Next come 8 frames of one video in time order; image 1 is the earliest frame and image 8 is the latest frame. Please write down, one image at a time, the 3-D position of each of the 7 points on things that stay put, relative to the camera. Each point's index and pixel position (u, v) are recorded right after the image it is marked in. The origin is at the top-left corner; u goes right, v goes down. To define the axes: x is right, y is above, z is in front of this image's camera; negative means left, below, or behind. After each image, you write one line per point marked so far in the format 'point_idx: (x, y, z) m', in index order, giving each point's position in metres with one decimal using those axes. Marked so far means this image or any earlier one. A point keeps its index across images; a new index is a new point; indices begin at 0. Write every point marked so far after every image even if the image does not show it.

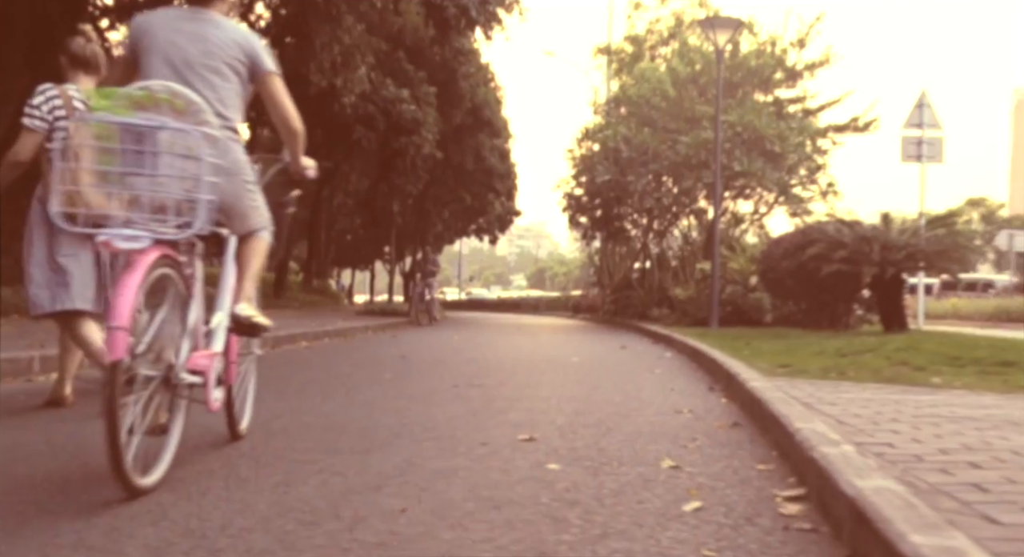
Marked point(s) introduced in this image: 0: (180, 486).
0: (-1.2, -0.8, +3.2) m
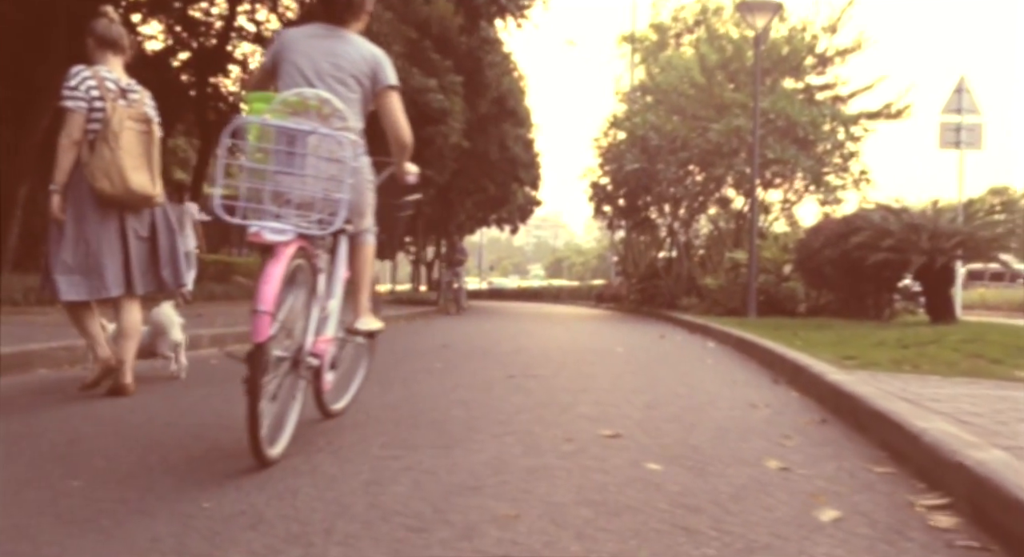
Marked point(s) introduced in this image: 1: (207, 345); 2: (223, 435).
0: (-0.9, -0.7, +3.0) m
1: (-3.6, -0.8, +10.1) m
2: (-1.4, -0.8, +4.1) m
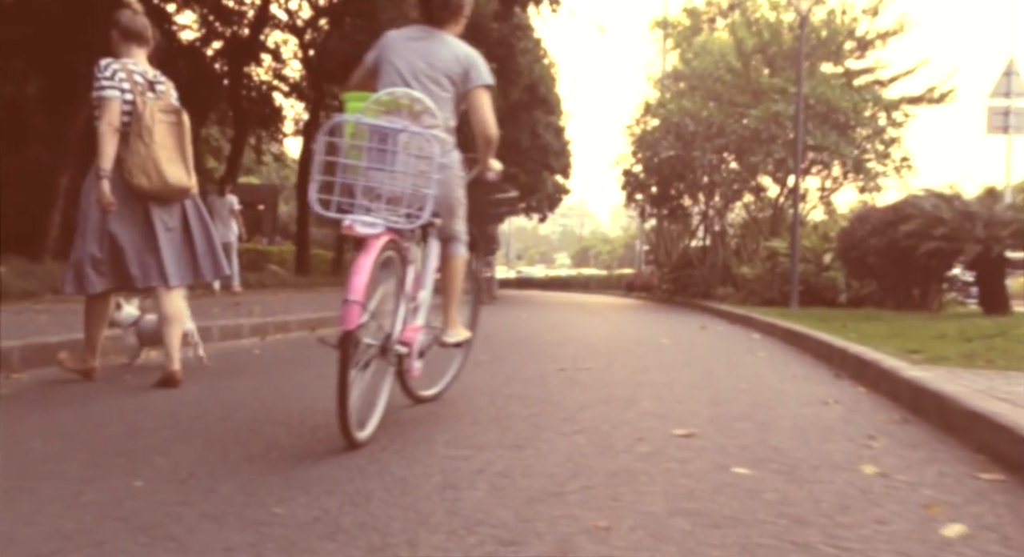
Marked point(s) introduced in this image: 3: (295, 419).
0: (-0.6, -0.7, +2.9) m
1: (-3.1, -0.7, +10.1) m
2: (-1.1, -0.7, +4.0) m
3: (-1.1, -0.7, +4.4) m
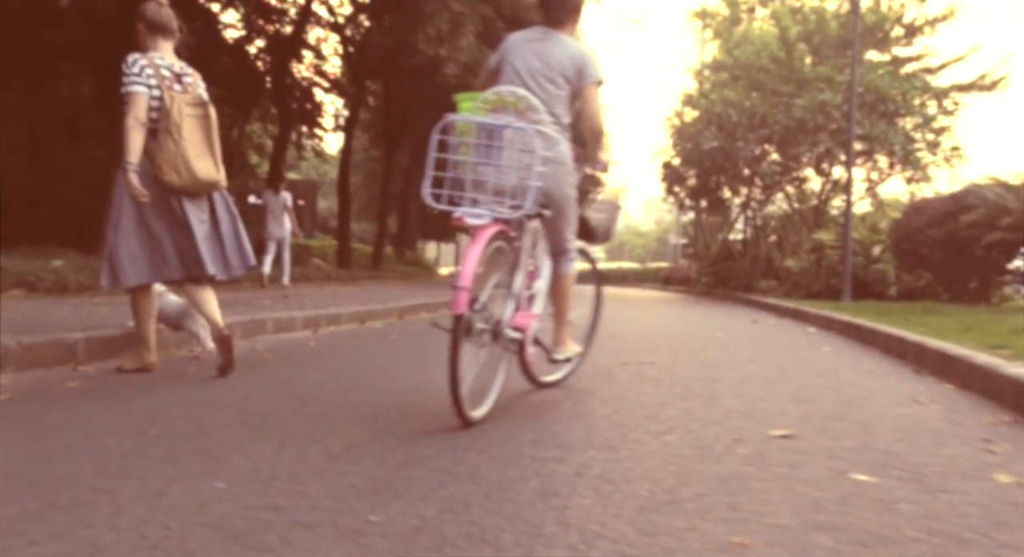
0: (-0.3, -0.7, +2.7) m
1: (-2.5, -0.6, +10.0) m
2: (-0.7, -0.7, +3.8) m
3: (-0.7, -0.7, +4.2) m
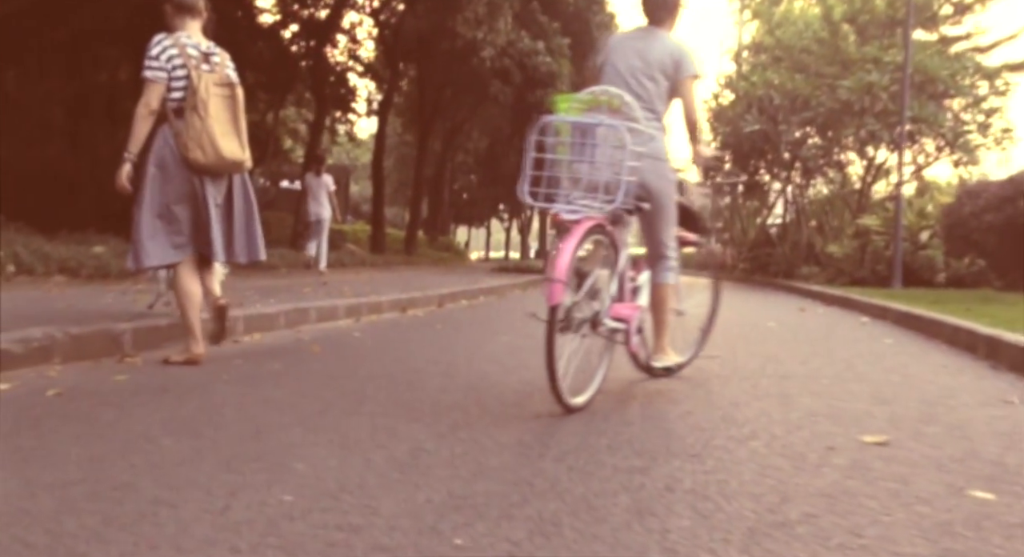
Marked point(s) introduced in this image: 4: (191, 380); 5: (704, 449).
0: (0.0, -0.7, +2.5) m
1: (-1.9, -0.4, +9.8) m
2: (-0.4, -0.6, +3.6) m
3: (-0.4, -0.6, +4.0) m
4: (-1.9, -0.6, +5.0) m
5: (+0.7, -0.7, +3.3) m
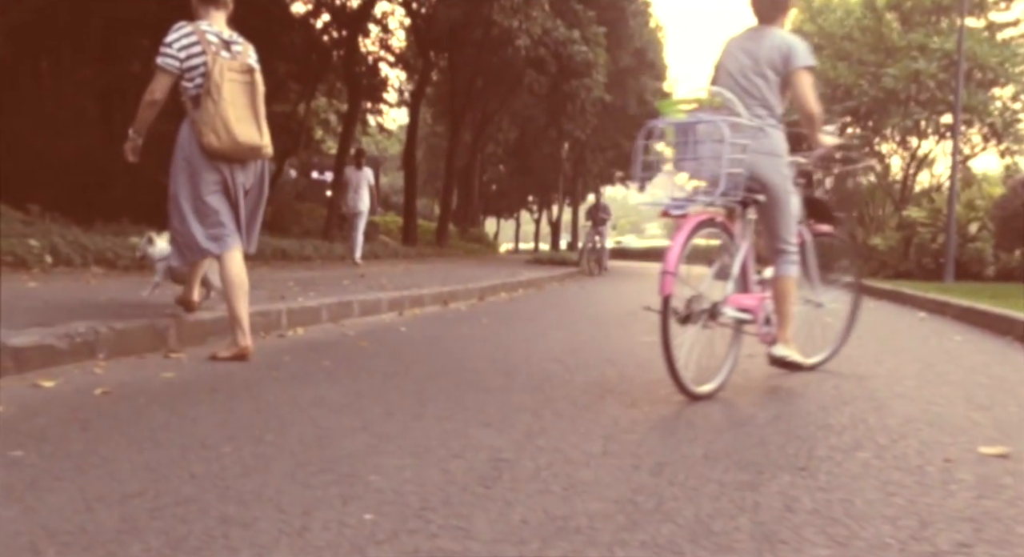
0: (+0.3, -0.7, +2.2) m
1: (-1.4, -0.4, +9.6) m
2: (-0.1, -0.6, +3.4) m
3: (-0.1, -0.6, +3.7) m
4: (-1.5, -0.6, +4.8) m
5: (+1.0, -0.6, +3.0) m
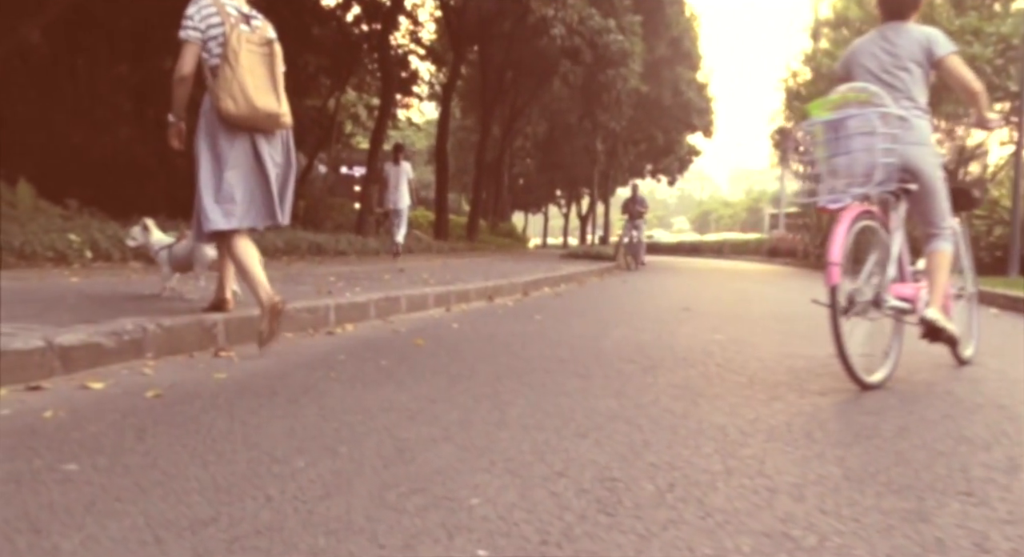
0: (+0.6, -0.6, +1.8) m
1: (-0.9, -0.3, +9.3) m
2: (+0.3, -0.6, +3.0) m
3: (+0.3, -0.6, +3.4) m
4: (-1.1, -0.5, +4.5) m
5: (+1.4, -0.6, +2.6) m
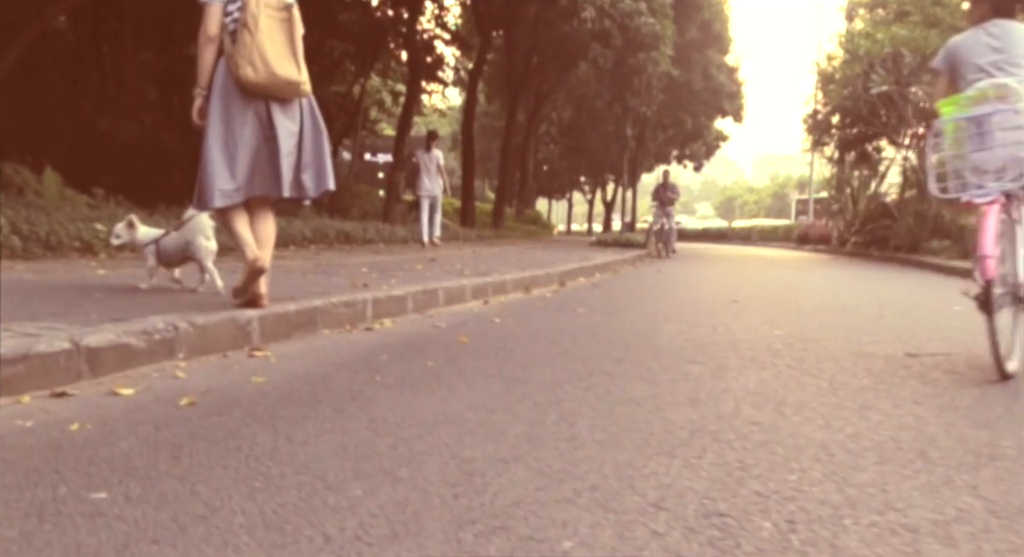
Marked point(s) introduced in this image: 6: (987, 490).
0: (+0.8, -0.7, +1.4) m
1: (-0.4, -0.2, +8.9) m
2: (+0.5, -0.6, +2.6) m
3: (+0.6, -0.6, +3.0) m
4: (-0.8, -0.5, +4.2) m
5: (+1.6, -0.6, +2.2) m
6: (+1.4, -0.6, +2.5) m
